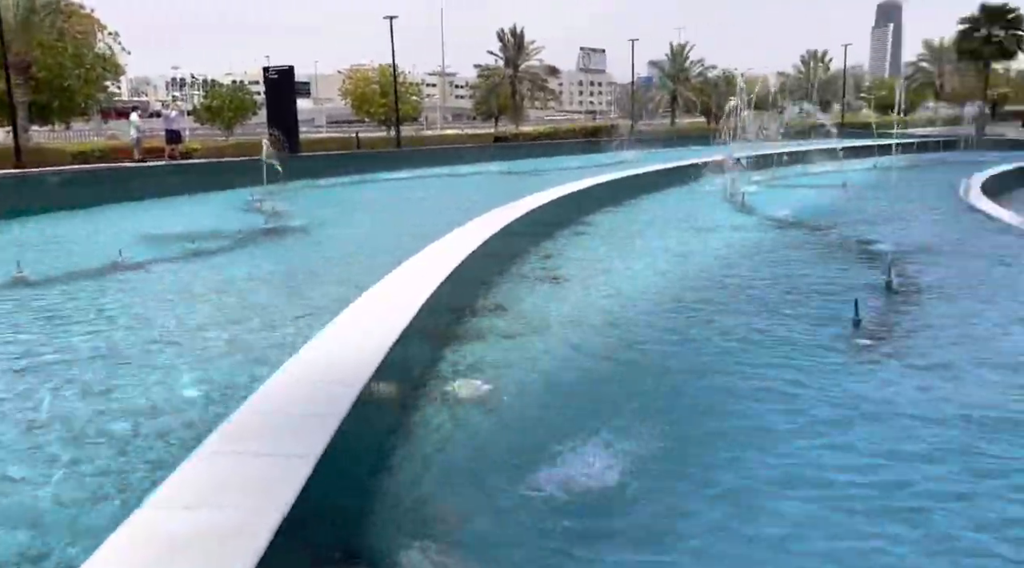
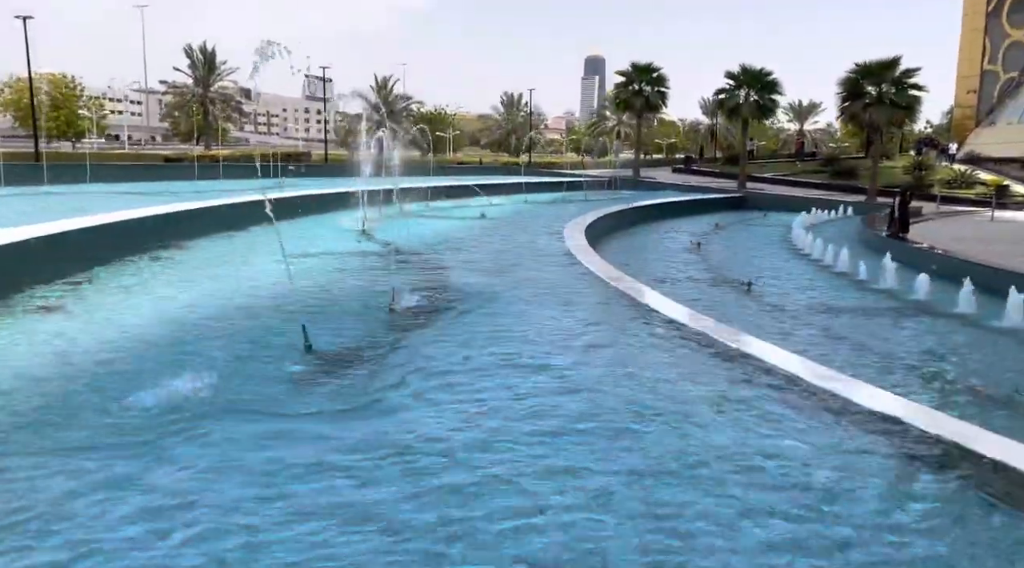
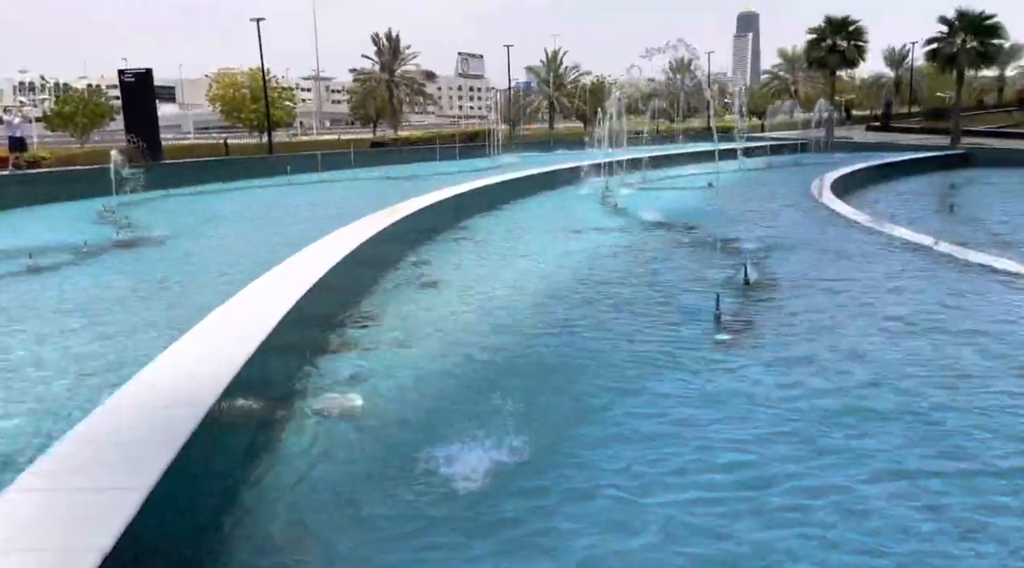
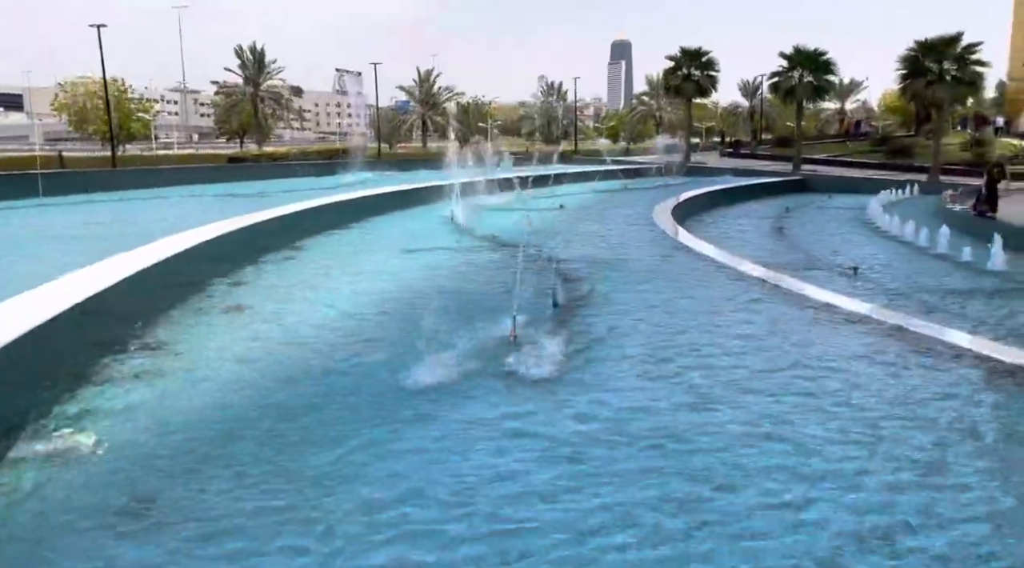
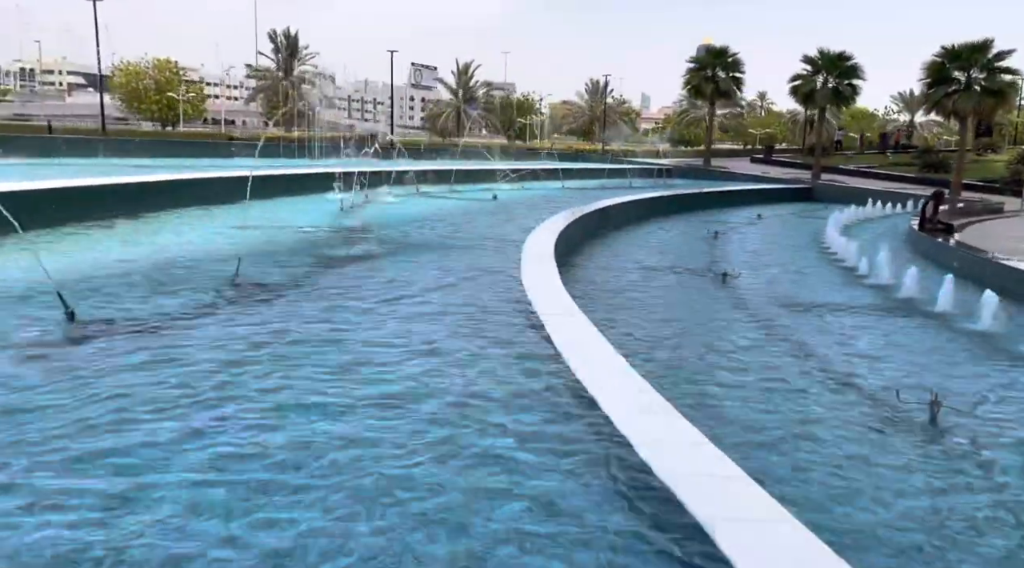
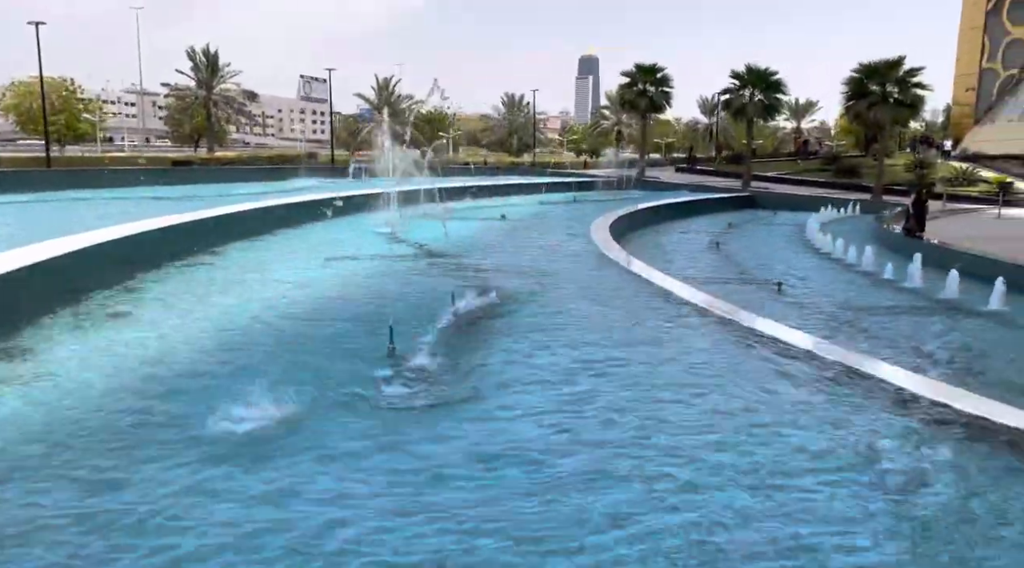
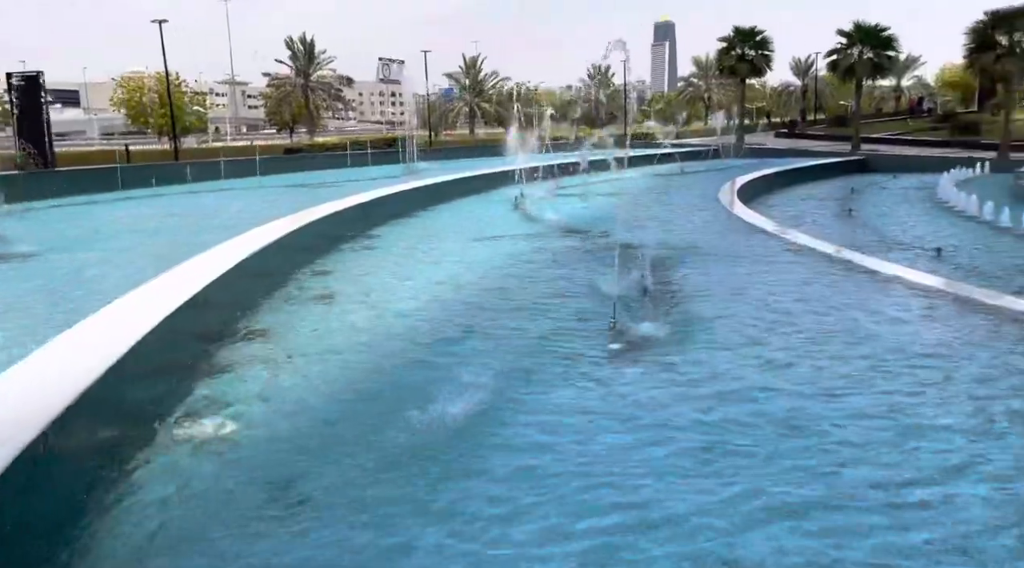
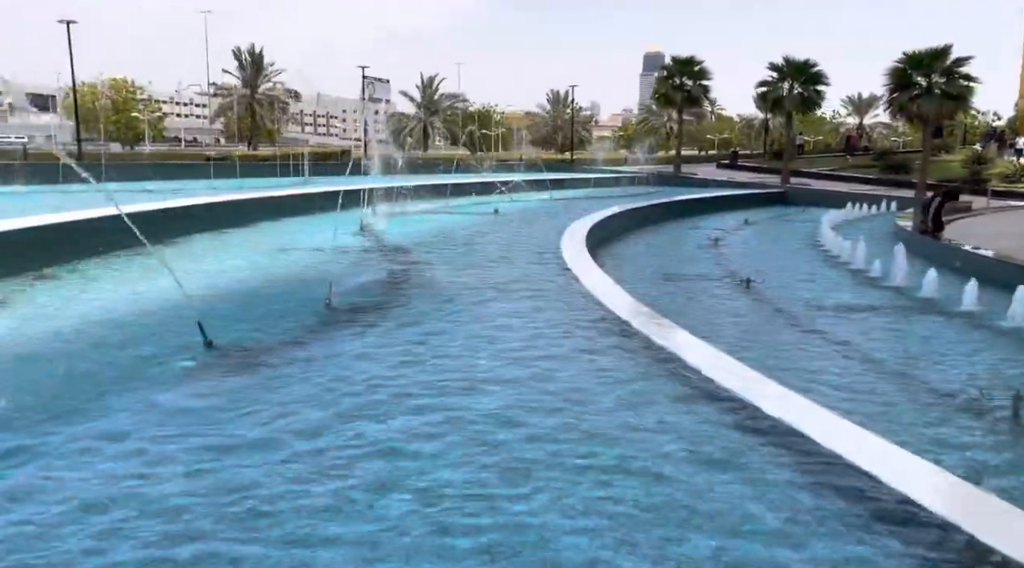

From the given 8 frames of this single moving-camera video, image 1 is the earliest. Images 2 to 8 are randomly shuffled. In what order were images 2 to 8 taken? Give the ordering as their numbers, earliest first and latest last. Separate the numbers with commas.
3, 7, 4, 6, 2, 8, 5
